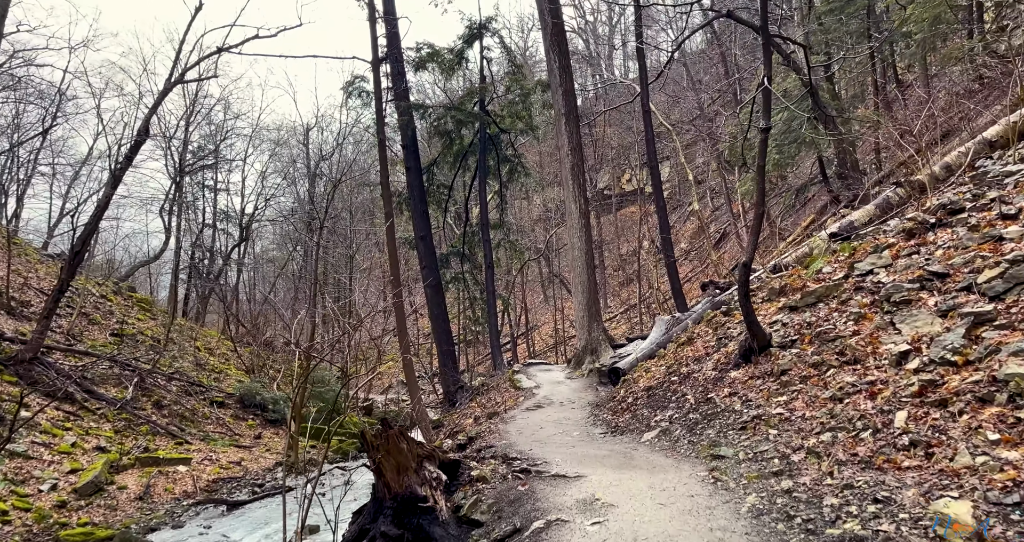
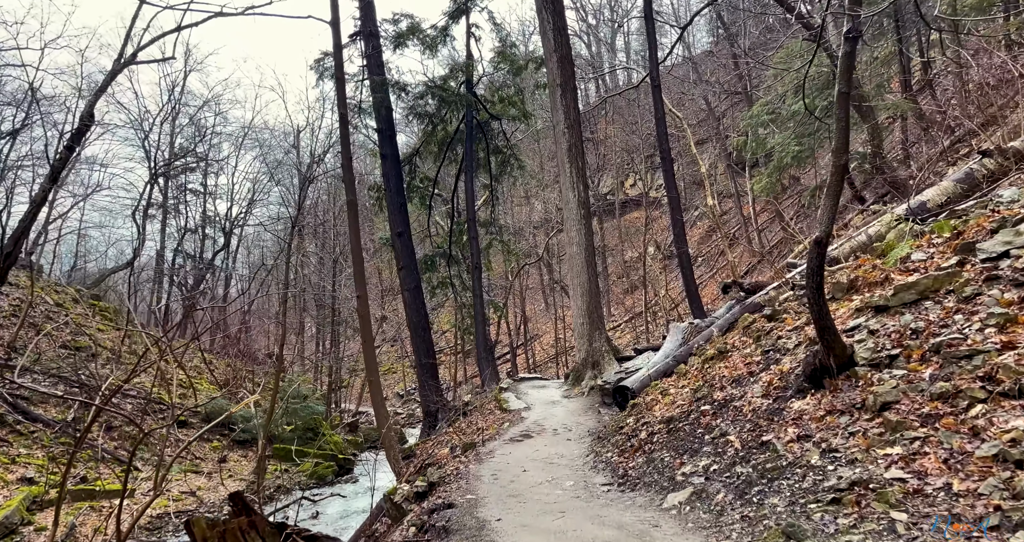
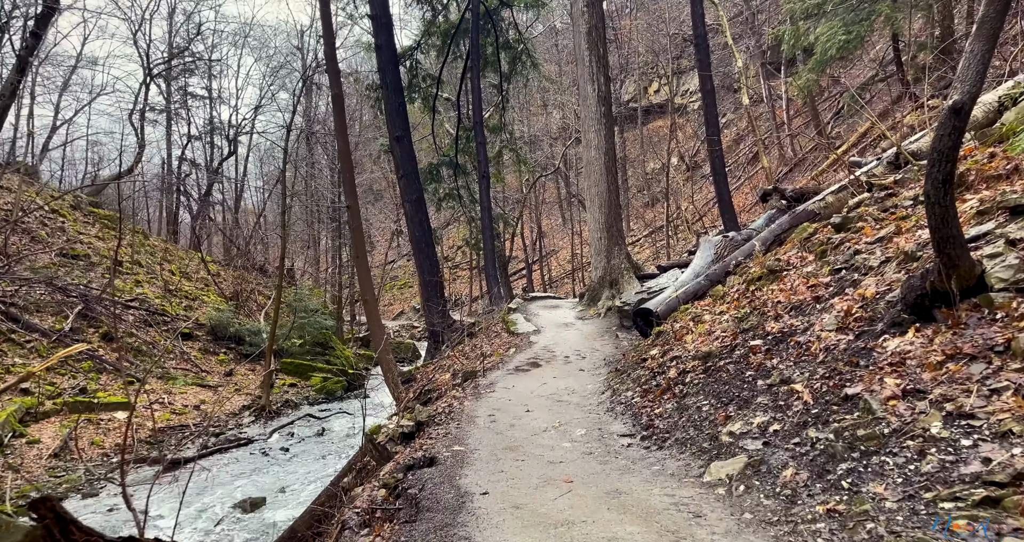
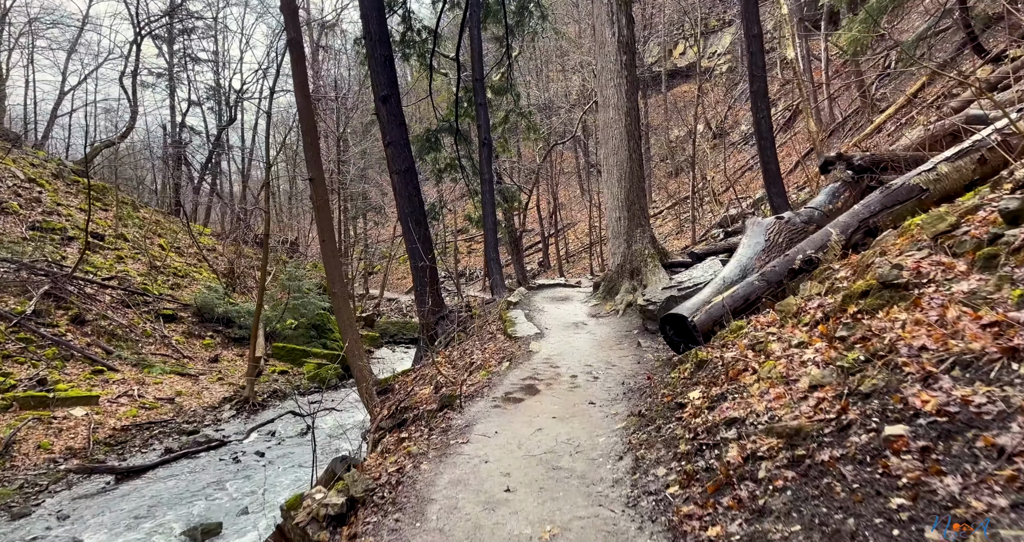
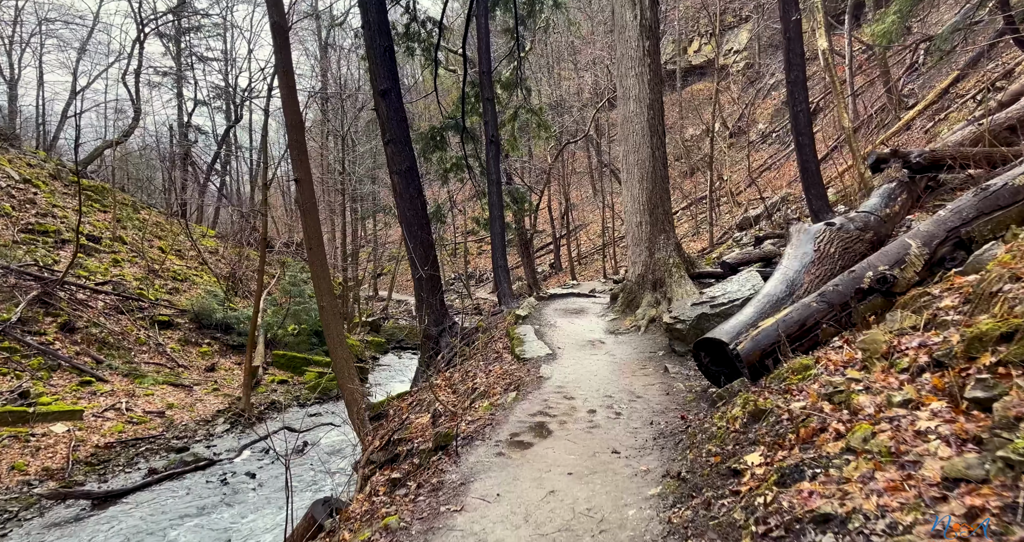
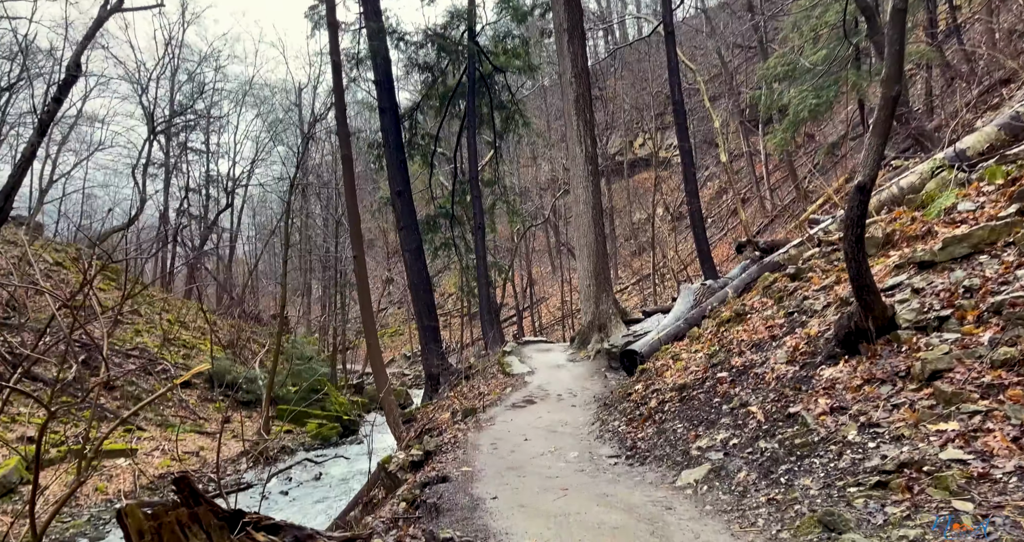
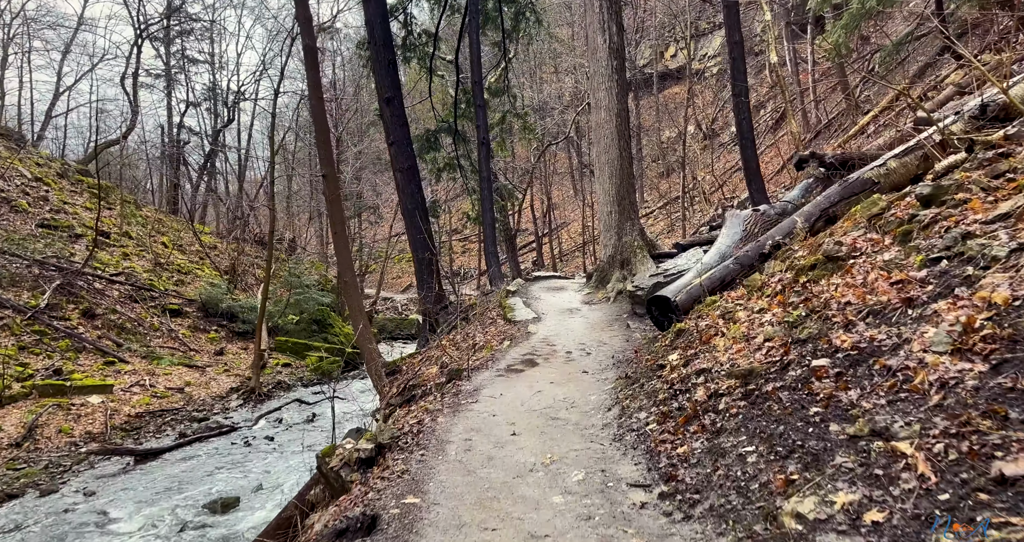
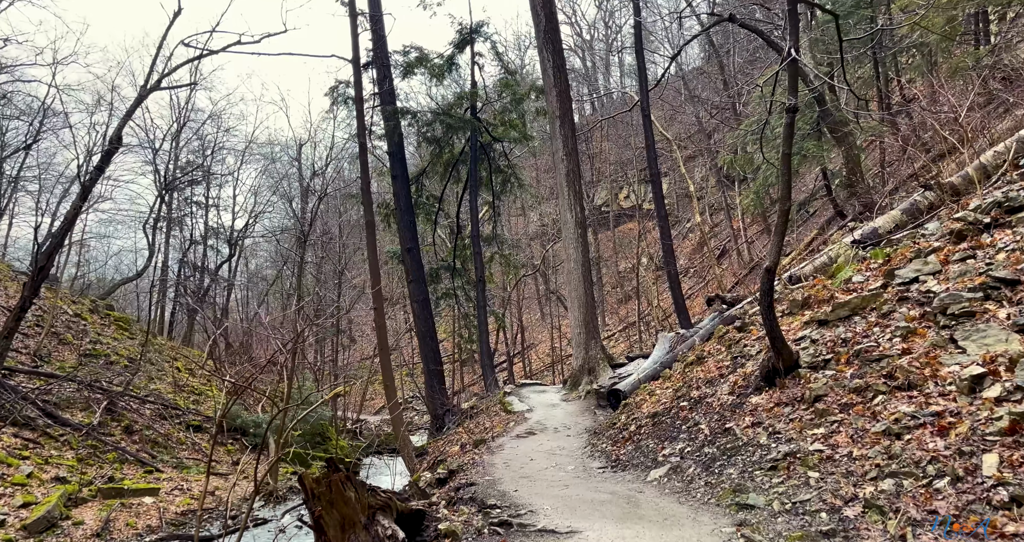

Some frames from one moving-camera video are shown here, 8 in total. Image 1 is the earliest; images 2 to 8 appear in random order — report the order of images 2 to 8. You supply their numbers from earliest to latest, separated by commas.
8, 2, 6, 3, 7, 4, 5
